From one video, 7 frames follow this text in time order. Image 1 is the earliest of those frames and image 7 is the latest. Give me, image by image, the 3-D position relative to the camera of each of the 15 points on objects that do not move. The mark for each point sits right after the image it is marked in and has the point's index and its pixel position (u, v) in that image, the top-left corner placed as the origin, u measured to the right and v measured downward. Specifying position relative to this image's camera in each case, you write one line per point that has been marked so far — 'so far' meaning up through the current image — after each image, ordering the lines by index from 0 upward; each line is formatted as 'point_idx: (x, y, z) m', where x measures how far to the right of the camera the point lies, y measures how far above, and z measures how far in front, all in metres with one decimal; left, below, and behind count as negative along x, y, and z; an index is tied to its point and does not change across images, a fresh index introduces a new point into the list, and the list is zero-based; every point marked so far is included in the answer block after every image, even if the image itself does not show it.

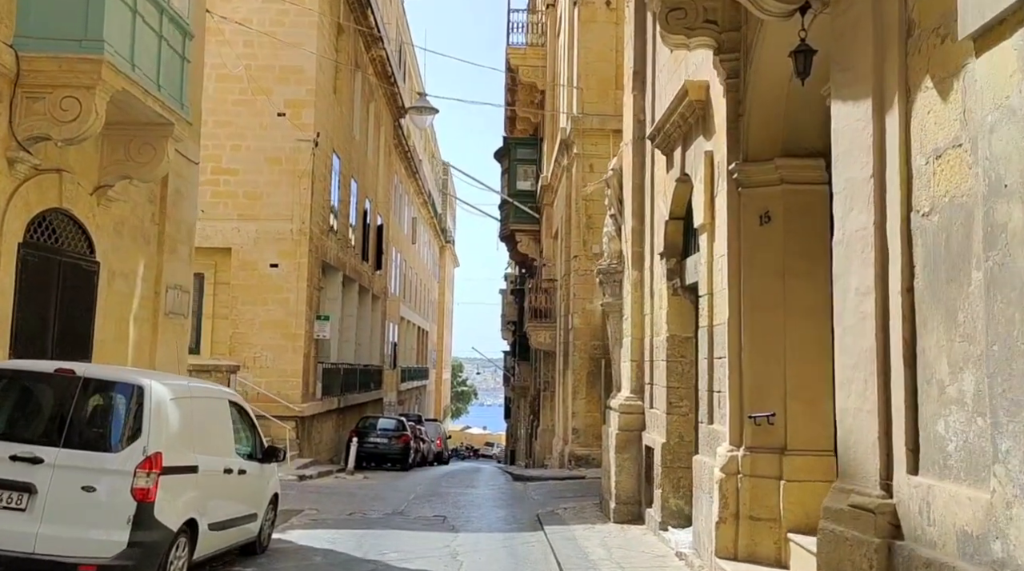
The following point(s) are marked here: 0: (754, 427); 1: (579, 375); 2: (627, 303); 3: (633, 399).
0: (+1.7, -1.0, +7.1) m
1: (+1.3, -1.8, +19.2) m
2: (+1.5, -0.2, +12.6) m
3: (+1.5, -1.4, +12.0) m
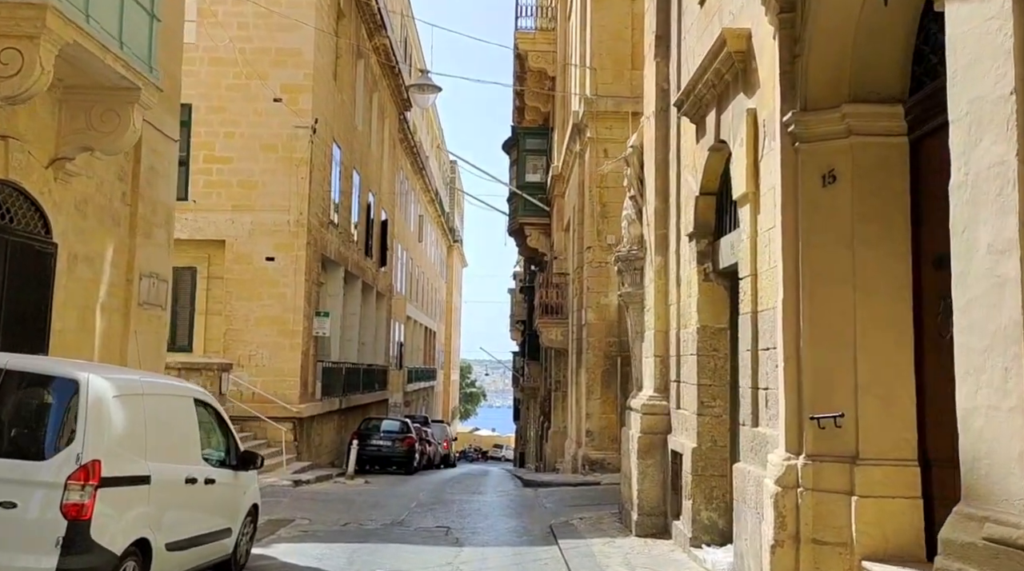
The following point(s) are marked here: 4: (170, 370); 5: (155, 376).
0: (+1.8, -0.9, +5.9) m
1: (+1.5, -1.6, +18.0) m
2: (+1.6, -0.1, +11.4) m
3: (+1.6, -1.2, +10.8) m
4: (-6.2, -1.5, +18.0) m
5: (-2.5, -0.6, +7.0) m
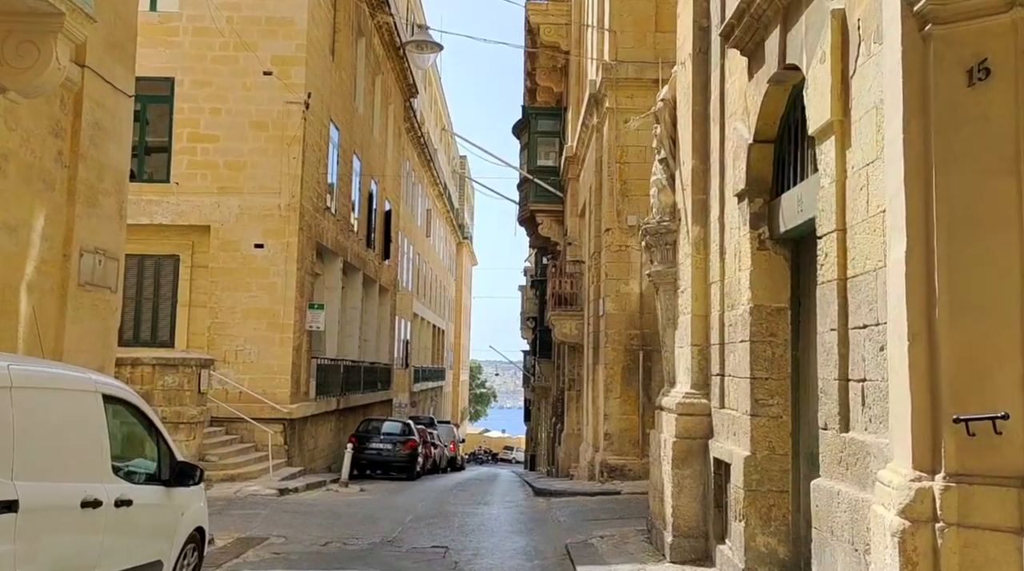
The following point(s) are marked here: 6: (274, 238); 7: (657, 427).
0: (+1.8, -0.6, +4.0) m
1: (+1.6, -1.4, +16.2) m
2: (+1.7, +0.2, +9.6) m
3: (+1.7, -1.0, +9.0) m
4: (-6.0, -1.3, +16.2) m
5: (-2.5, -0.4, +5.2) m
6: (-4.8, +1.0, +19.9) m
7: (+1.5, -1.4, +10.0) m
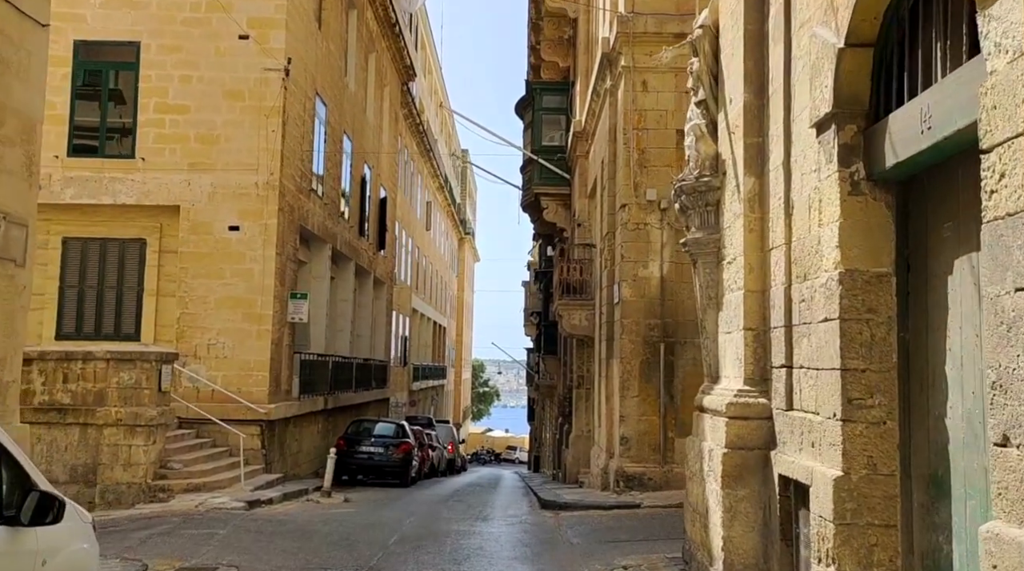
0: (+1.8, -0.4, +2.0) m
1: (+1.7, -1.2, +14.2) m
2: (+1.7, +0.4, +7.5) m
3: (+1.7, -0.8, +7.0) m
4: (-6.0, -1.1, +14.3) m
5: (-2.5, -0.2, +3.2) m
6: (-4.7, +1.2, +17.9) m
7: (+1.5, -1.2, +7.9) m
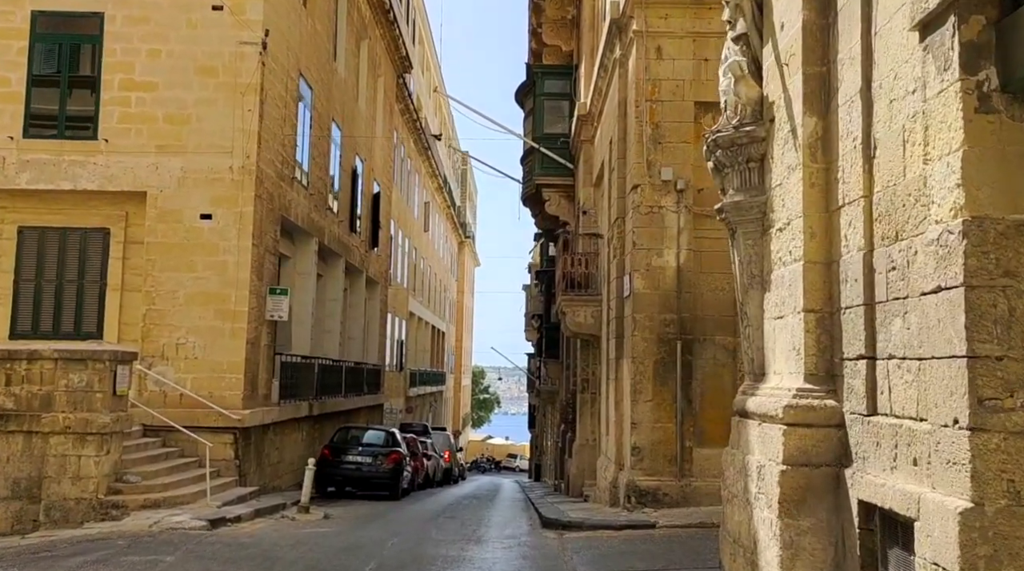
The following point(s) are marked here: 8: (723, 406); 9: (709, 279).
0: (+1.8, -0.2, +0.4) m
1: (+1.7, -1.0, +12.6) m
2: (+1.7, +0.6, +6.0) m
3: (+1.7, -0.6, +5.4) m
4: (-6.0, -0.9, +12.7) m
5: (-2.5, 0.0, +1.7) m
6: (-4.8, +1.3, +16.3) m
7: (+1.5, -1.0, +6.4) m
8: (+2.7, -1.5, +12.6) m
9: (+2.5, +0.1, +12.8) m
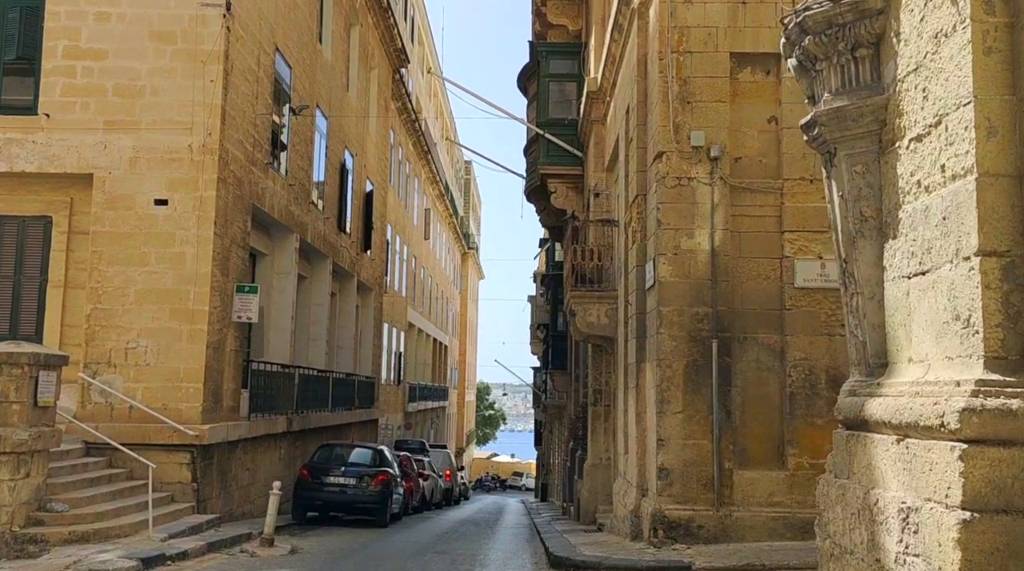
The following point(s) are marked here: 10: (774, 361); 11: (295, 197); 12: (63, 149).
0: (+1.7, +0.2, -1.7) m
1: (+1.7, -0.9, +10.4) m
2: (+1.6, +0.8, +3.8) m
3: (+1.6, -0.3, +3.2) m
4: (-6.0, -0.8, +10.5) m
5: (-2.6, +0.3, -0.5) m
6: (-4.7, +1.4, +14.2) m
7: (+1.4, -0.8, +4.1) m
8: (+2.7, -1.4, +10.4) m
9: (+2.5, +0.2, +10.6) m
10: (+2.8, -0.8, +10.5) m
11: (-4.2, +1.7, +19.2) m
12: (-6.5, +2.0, +14.3) m
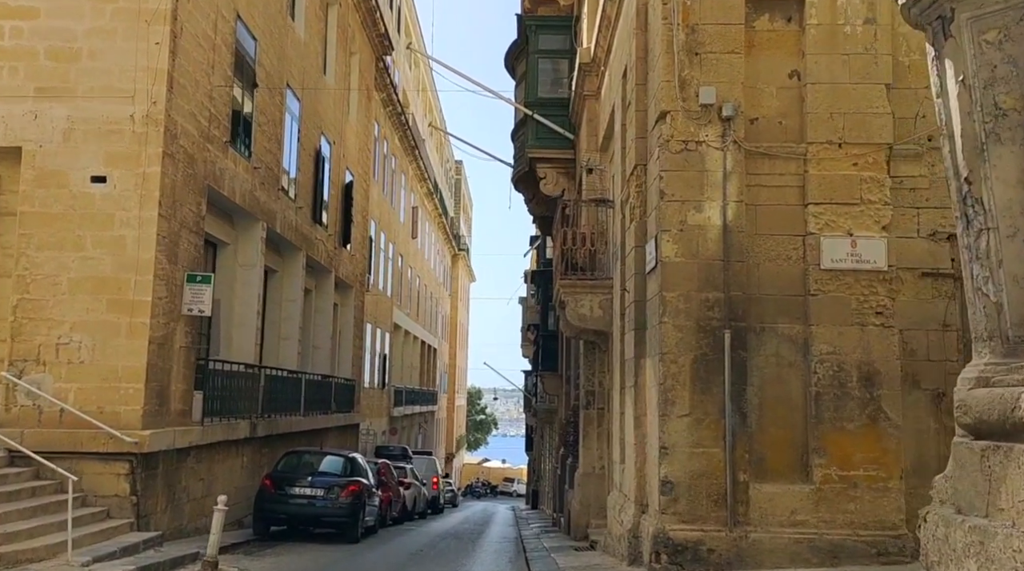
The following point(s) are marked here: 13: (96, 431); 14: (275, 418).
0: (+1.6, +0.4, -3.3) m
1: (+1.5, -0.7, +8.8) m
2: (+1.5, +1.0, +2.2) m
3: (+1.5, -0.1, +1.6) m
4: (-6.2, -0.7, +8.9) m
5: (-2.7, +0.5, -2.1) m
6: (-5.0, +1.5, +12.6) m
7: (+1.3, -0.6, +2.6) m
8: (+2.5, -1.2, +8.9) m
9: (+2.3, +0.4, +9.1) m
10: (+2.6, -0.6, +9.0) m
11: (-4.5, +1.8, +17.6) m
12: (-6.7, +2.1, +12.7) m
13: (-5.1, -1.7, +11.9) m
14: (-4.4, -2.4, +18.3) m
